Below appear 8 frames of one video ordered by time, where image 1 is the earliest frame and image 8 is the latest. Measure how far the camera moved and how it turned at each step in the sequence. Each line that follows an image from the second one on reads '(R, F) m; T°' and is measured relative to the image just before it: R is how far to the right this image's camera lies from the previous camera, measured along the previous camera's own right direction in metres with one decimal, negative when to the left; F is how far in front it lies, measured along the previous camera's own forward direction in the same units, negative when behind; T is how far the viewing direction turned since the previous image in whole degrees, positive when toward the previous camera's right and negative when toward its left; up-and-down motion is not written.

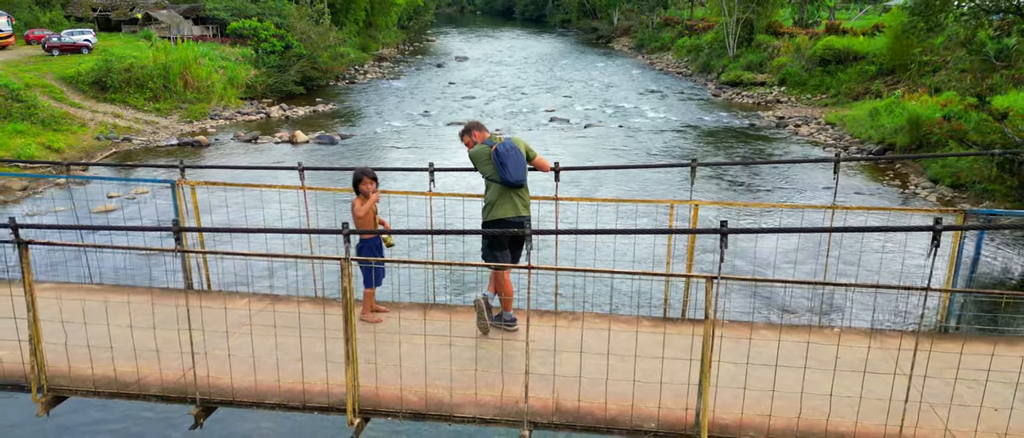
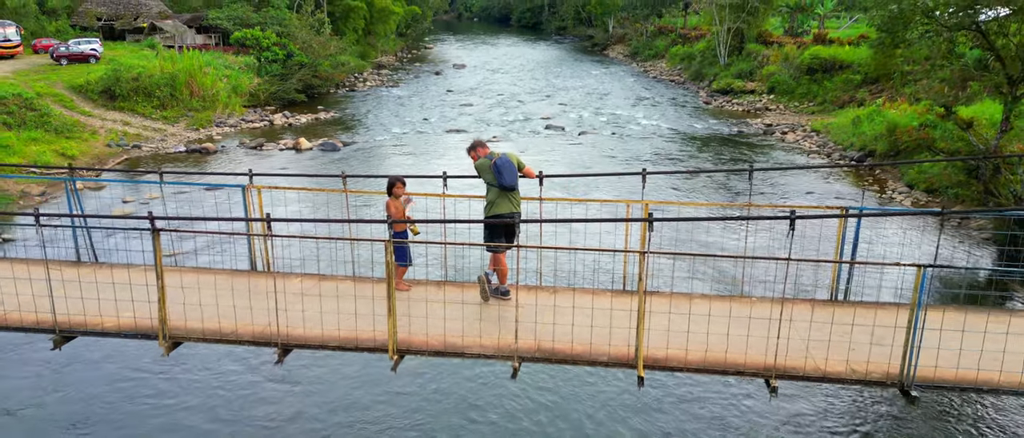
(0.0, -0.7) m; 0°
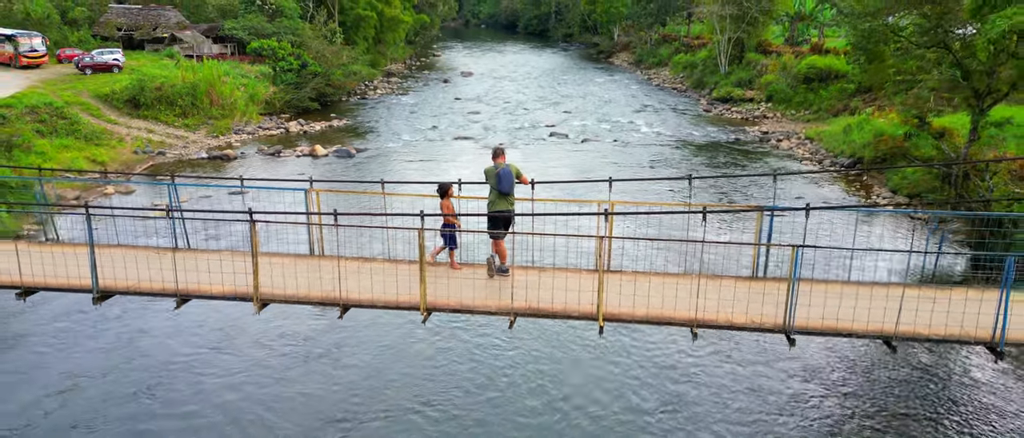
(0.0, -0.9) m; -1°
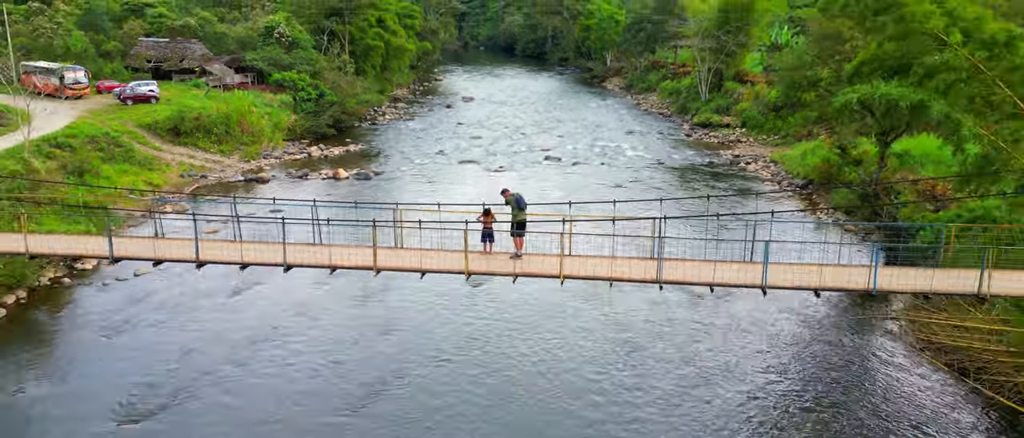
(0.0, -2.8) m; 0°
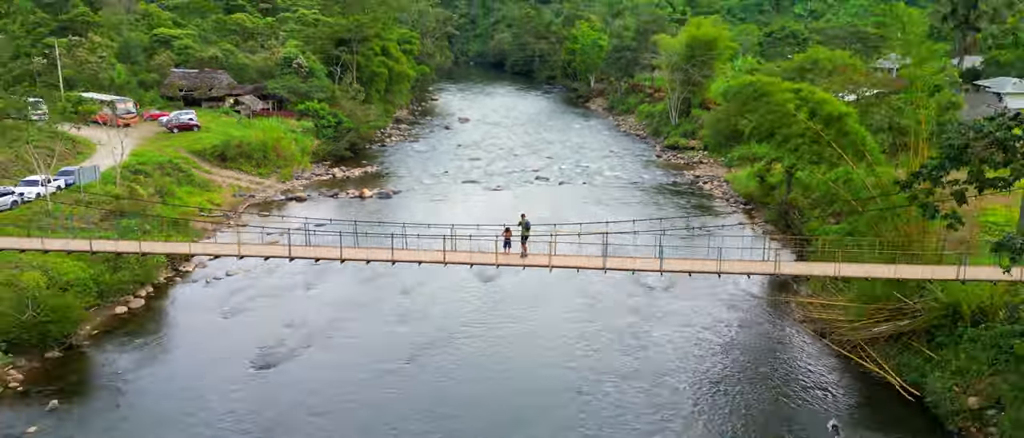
(-0.3, -4.6) m; +1°
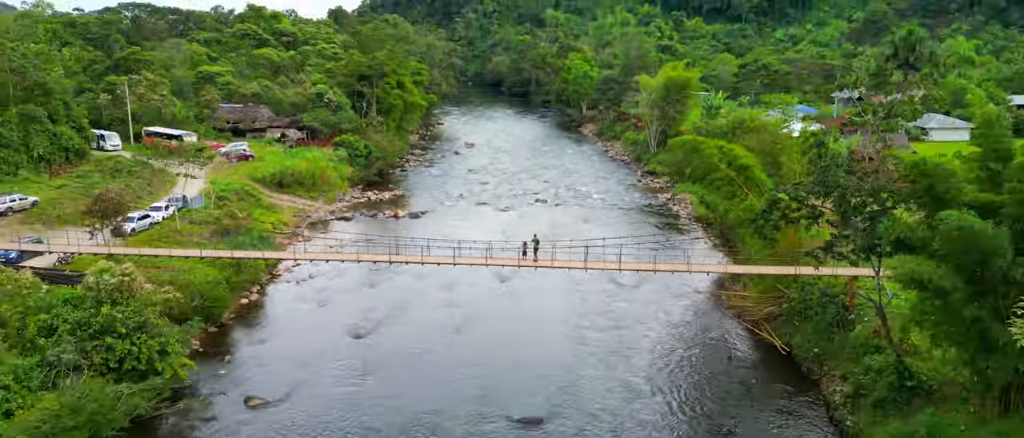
(-0.5, -6.6) m; 0°
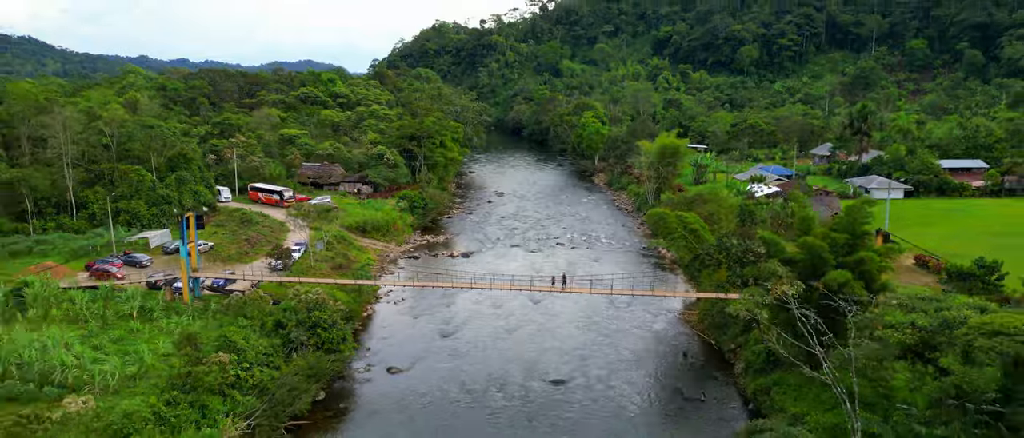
(-0.7, -11.4) m; -1°
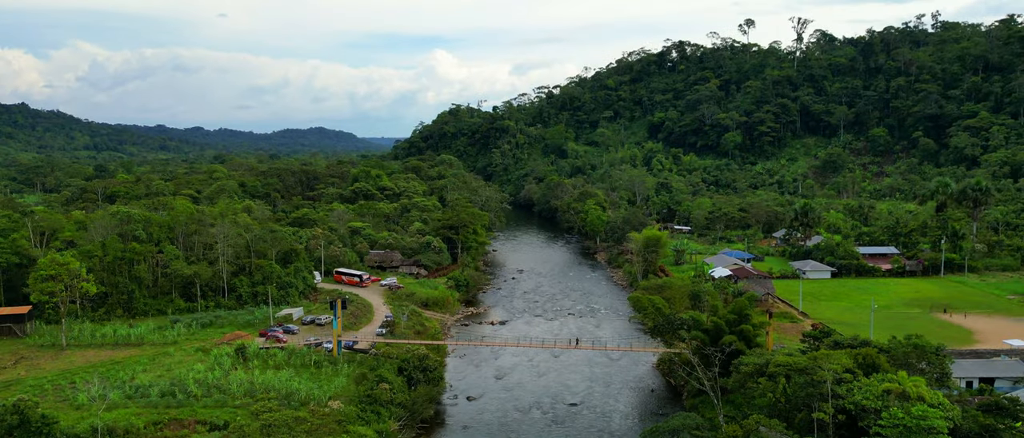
(-1.7, -17.7) m; 0°
